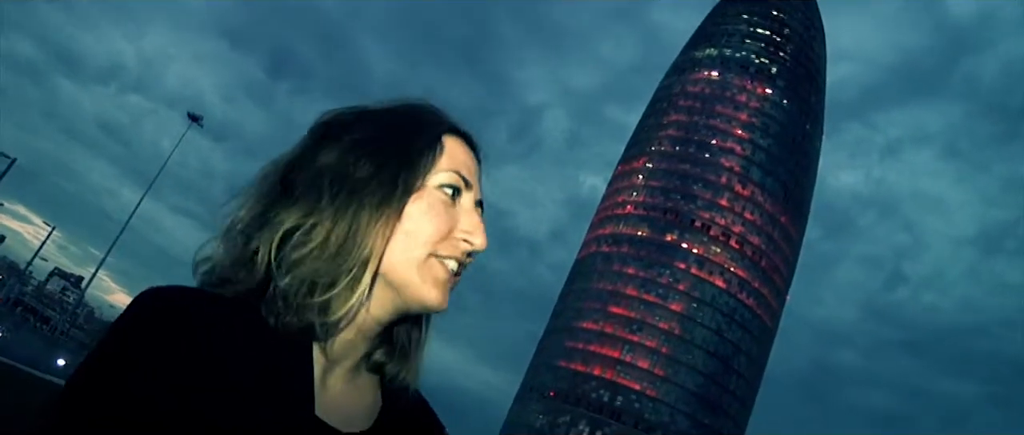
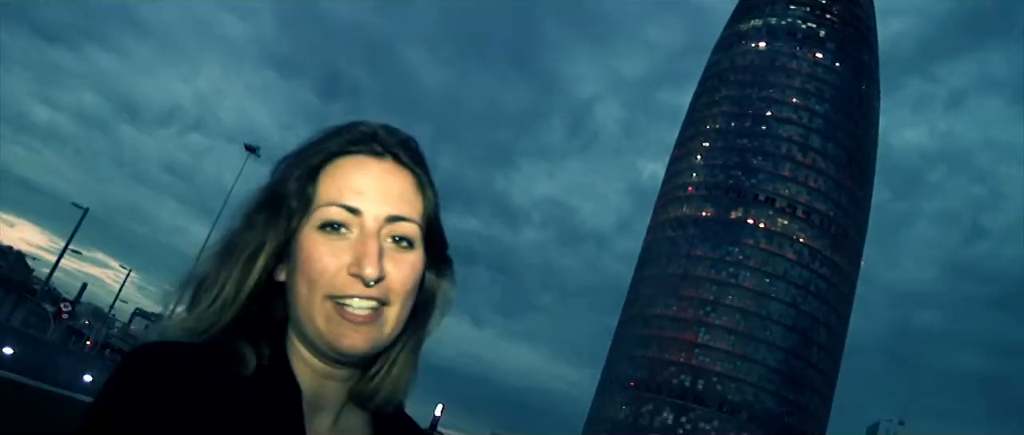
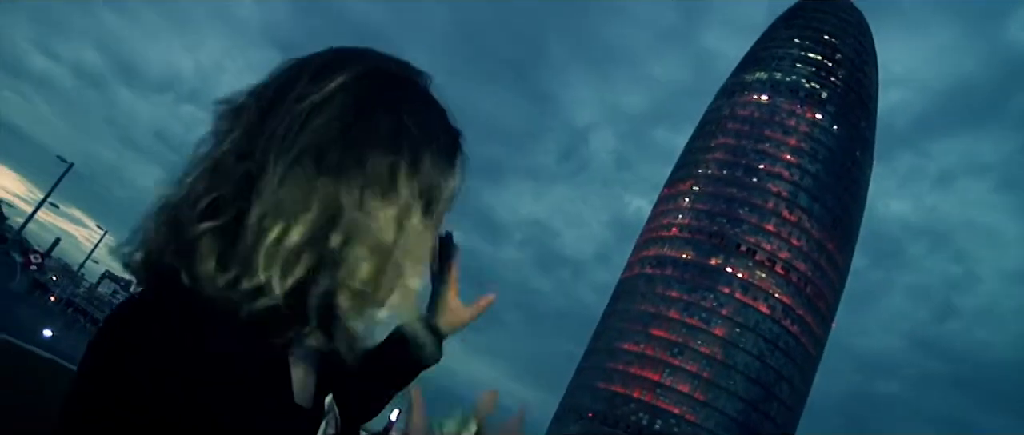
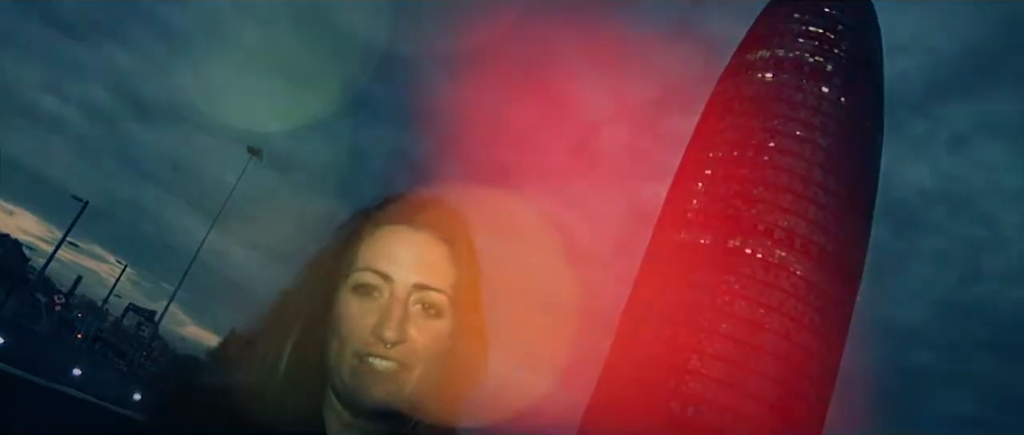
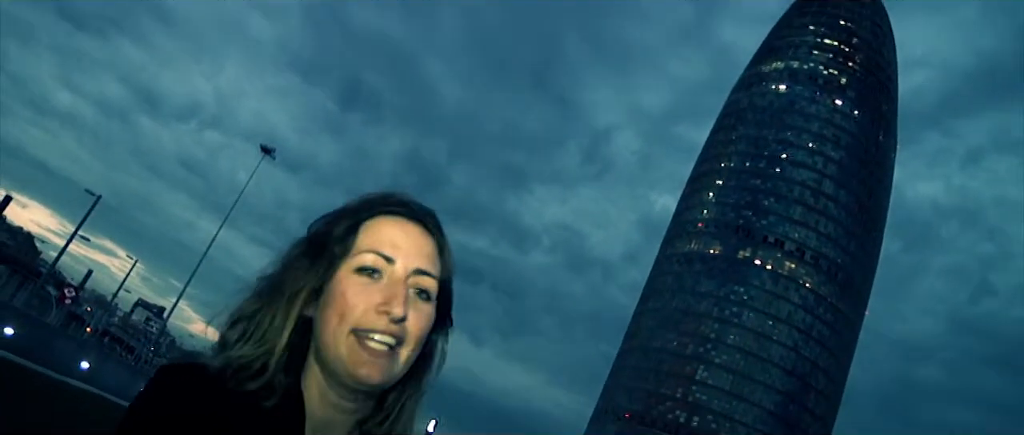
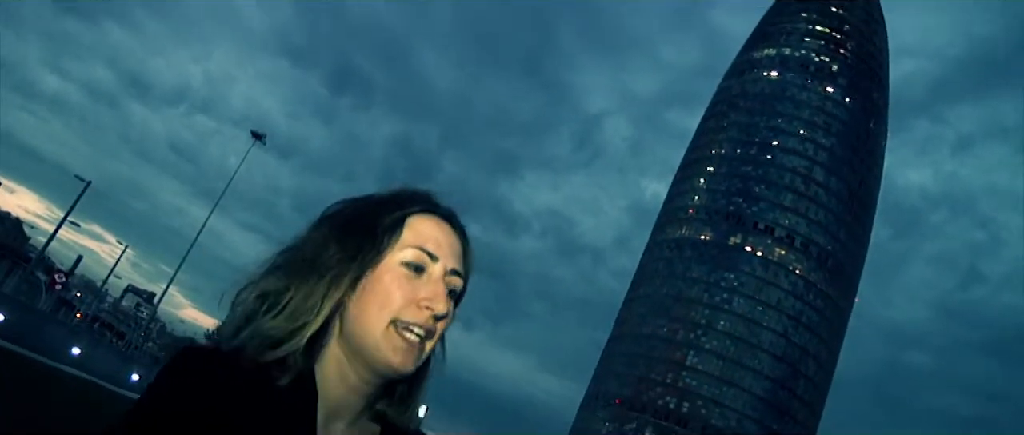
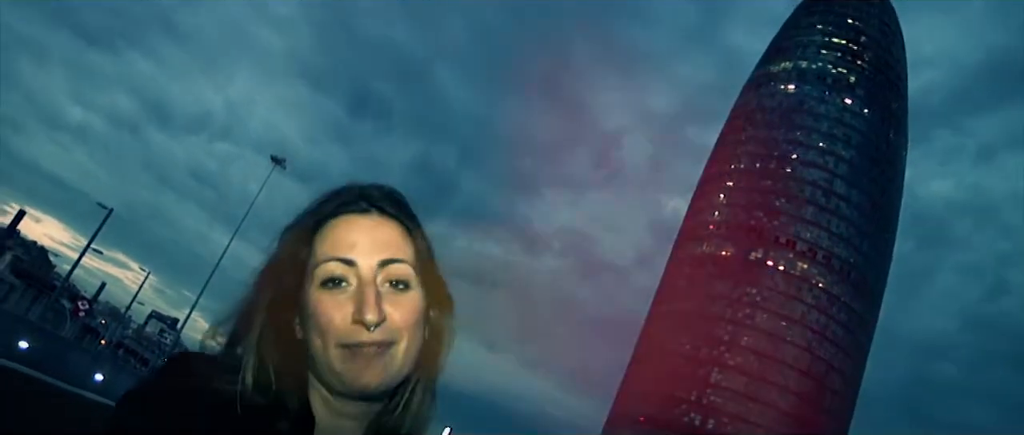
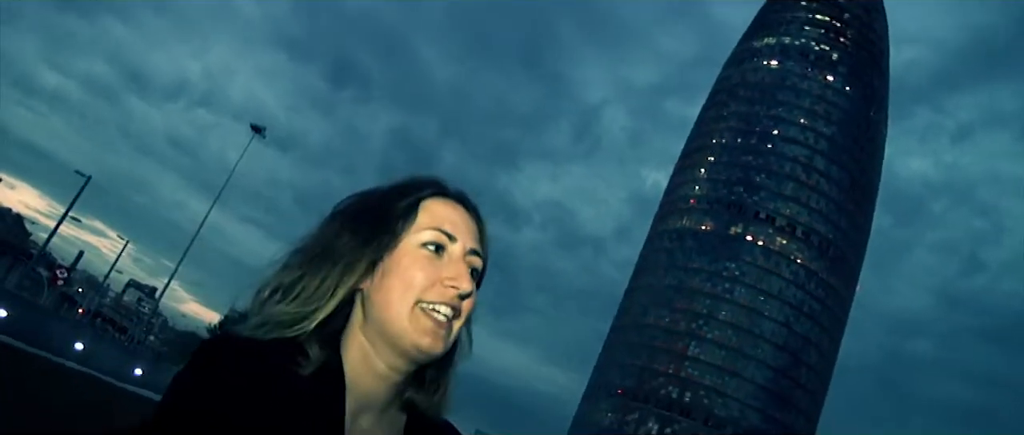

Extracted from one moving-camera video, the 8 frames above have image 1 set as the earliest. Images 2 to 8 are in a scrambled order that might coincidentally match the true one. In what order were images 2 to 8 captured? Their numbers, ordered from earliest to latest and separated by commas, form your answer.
3, 2, 8, 6, 5, 7, 4
